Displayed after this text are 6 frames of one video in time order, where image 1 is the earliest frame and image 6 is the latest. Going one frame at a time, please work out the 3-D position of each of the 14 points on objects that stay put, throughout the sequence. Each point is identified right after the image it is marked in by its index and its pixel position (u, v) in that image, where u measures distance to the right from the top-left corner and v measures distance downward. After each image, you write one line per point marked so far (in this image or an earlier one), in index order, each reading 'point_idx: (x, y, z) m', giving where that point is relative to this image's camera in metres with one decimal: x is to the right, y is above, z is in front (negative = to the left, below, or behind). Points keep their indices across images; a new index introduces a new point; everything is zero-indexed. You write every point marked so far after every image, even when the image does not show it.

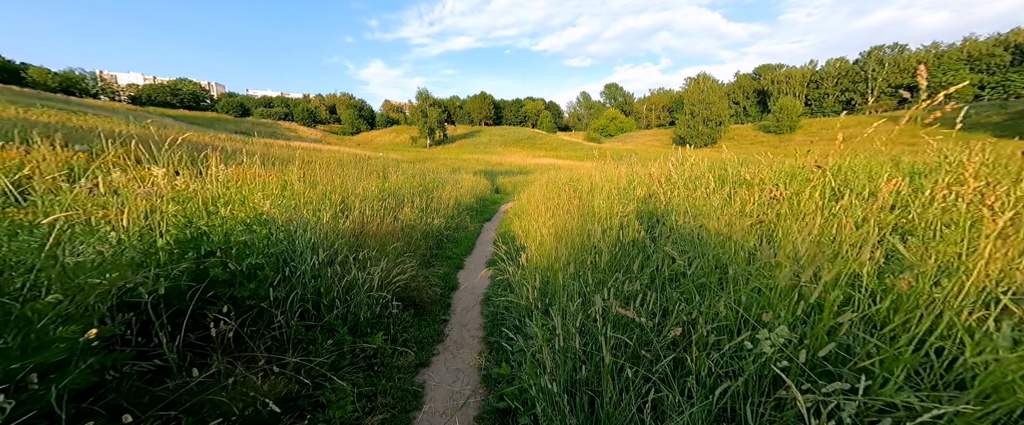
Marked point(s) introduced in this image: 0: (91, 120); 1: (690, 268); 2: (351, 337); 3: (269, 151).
0: (-19.2, +4.2, +15.6) m
1: (+1.5, -0.5, +2.9) m
2: (-1.9, -1.5, +4.0) m
3: (-9.8, +2.5, +13.8) m
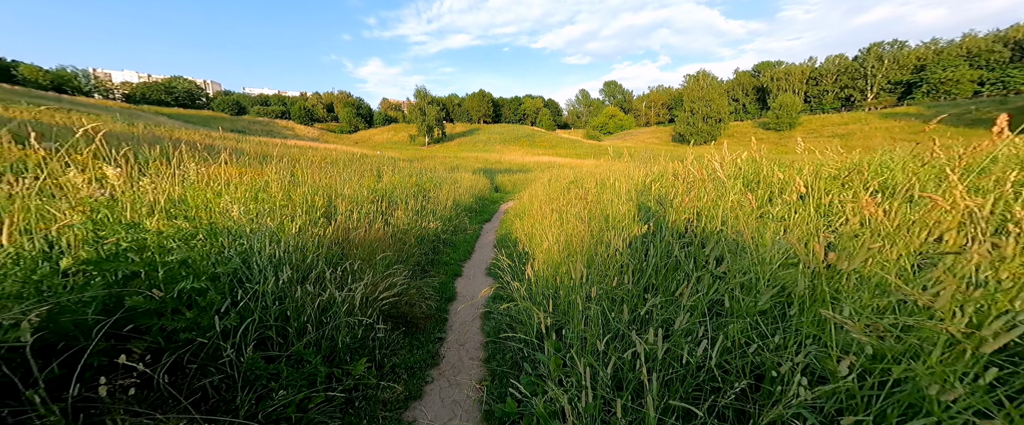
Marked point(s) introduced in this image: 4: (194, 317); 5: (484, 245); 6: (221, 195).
0: (-19.2, +4.2, +14.9) m
1: (+1.6, -0.5, +2.3) m
2: (-1.8, -1.5, +3.3) m
3: (-9.7, +2.4, +13.1) m
4: (-2.3, -0.7, +2.4) m
5: (-0.8, -0.9, +9.6) m
6: (-4.2, +0.2, +4.9) m
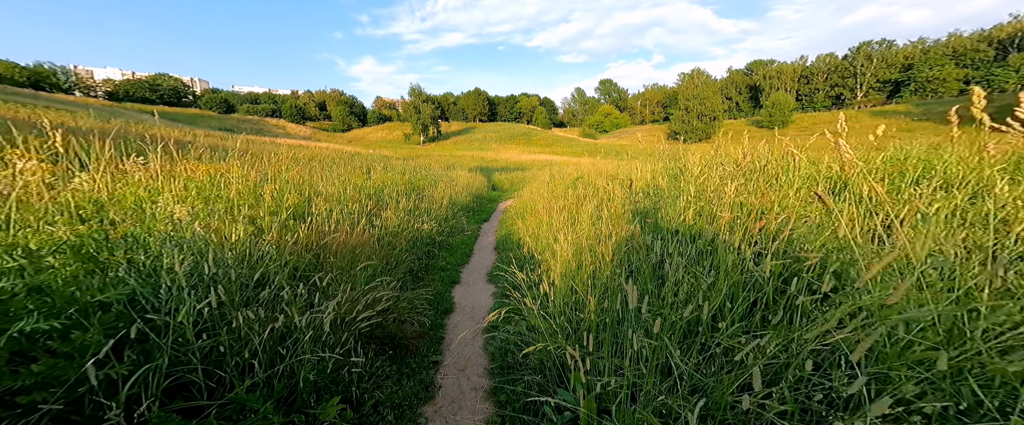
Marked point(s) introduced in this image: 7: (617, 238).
0: (-19.2, +4.1, +13.9) m
1: (+1.7, -0.5, +1.4) m
2: (-1.7, -1.5, +2.5) m
3: (-9.8, +2.4, +12.2) m
4: (-2.1, -0.7, +1.5) m
5: (-0.7, -0.9, +8.7) m
6: (-4.0, +0.2, +4.0) m
7: (+1.2, -0.3, +3.8) m
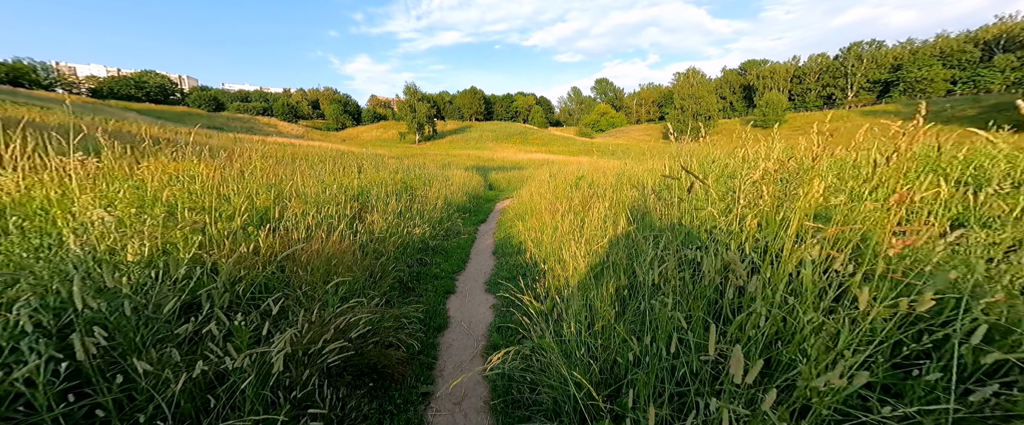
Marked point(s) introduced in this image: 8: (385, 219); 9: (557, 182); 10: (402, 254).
0: (-19.3, +4.0, +13.0) m
1: (+1.8, -0.6, +0.8) m
2: (-1.6, -1.6, +1.8) m
3: (-9.8, +2.3, +11.4) m
4: (-2.0, -0.8, +0.9) m
5: (-0.7, -0.9, +8.1) m
6: (-4.0, +0.2, +3.3) m
7: (+1.2, -0.3, +3.2) m
8: (-2.3, -0.1, +6.2) m
9: (+1.5, +1.0, +11.6) m
10: (-1.9, -0.7, +6.0) m
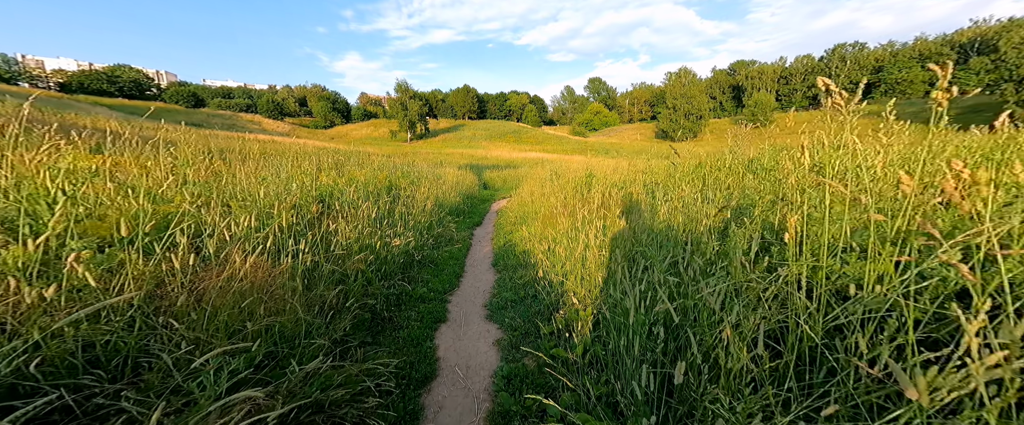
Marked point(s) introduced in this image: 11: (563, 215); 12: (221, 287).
0: (-19.3, +3.9, +11.2) m
1: (+2.0, -0.6, -0.5) m
2: (-1.4, -1.6, +0.4) m
3: (-9.8, +2.2, +9.8) m
4: (-1.8, -0.9, -0.5) m
5: (-0.7, -1.0, +6.7) m
6: (-3.8, +0.1, +1.8) m
7: (+1.4, -0.4, +1.8) m
8: (-2.2, -0.2, +4.7) m
9: (+1.5, +1.0, +10.2) m
10: (-1.8, -0.8, +4.6) m
11: (+0.9, 0.0, +6.4) m
12: (-2.0, -0.5, +2.3) m
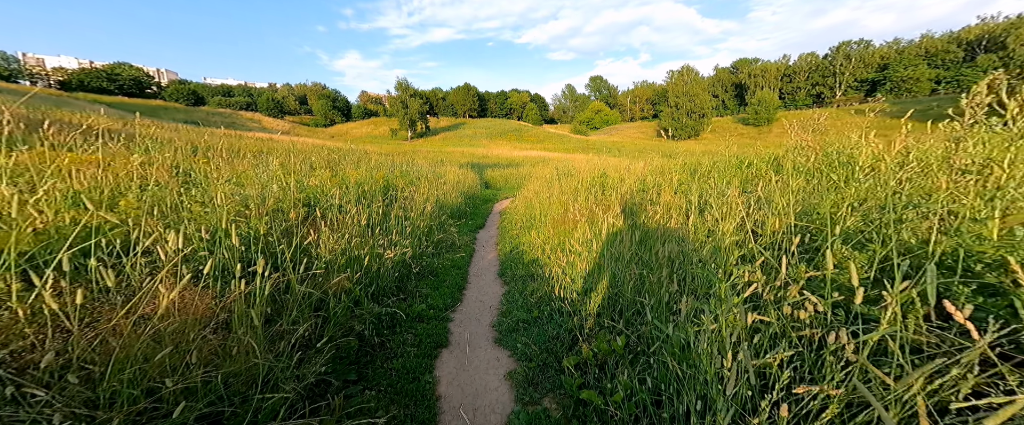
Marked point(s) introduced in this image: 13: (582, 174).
0: (-19.2, +3.8, +10.5) m
1: (+2.2, -0.7, -1.2) m
2: (-1.3, -1.7, -0.3) m
3: (-9.6, +2.2, +9.1) m
4: (-1.7, -1.0, -1.2) m
5: (-0.5, -1.0, +6.0) m
6: (-3.7, 0.0, +1.1) m
7: (+1.6, -0.5, +1.2) m
8: (-2.0, -0.3, +4.1) m
9: (+1.7, +0.9, +9.5) m
10: (-1.7, -0.9, +3.9) m
11: (+1.1, -0.1, +5.7) m
12: (-1.9, -0.6, +1.6) m
13: (+2.1, +1.2, +10.1) m
